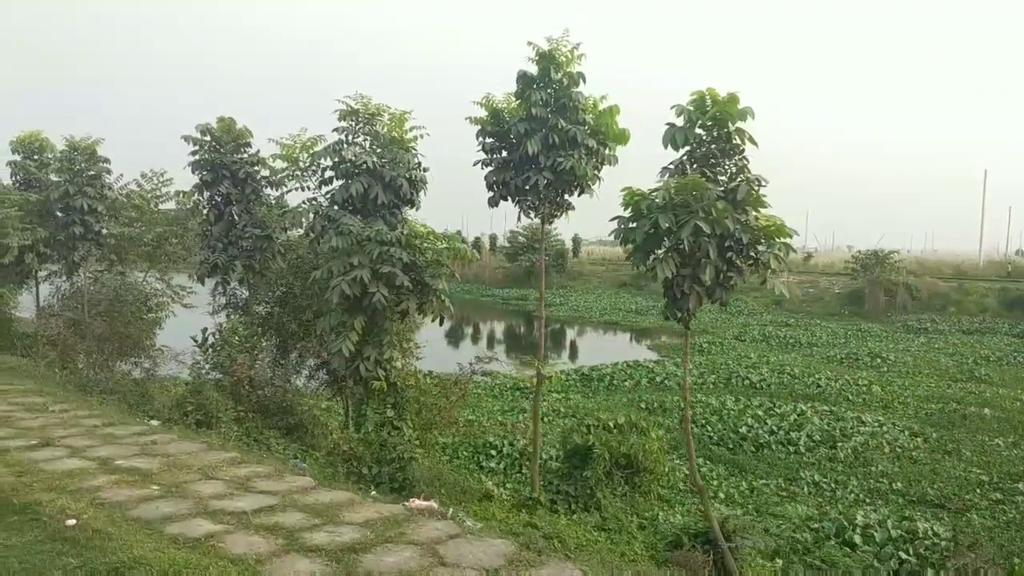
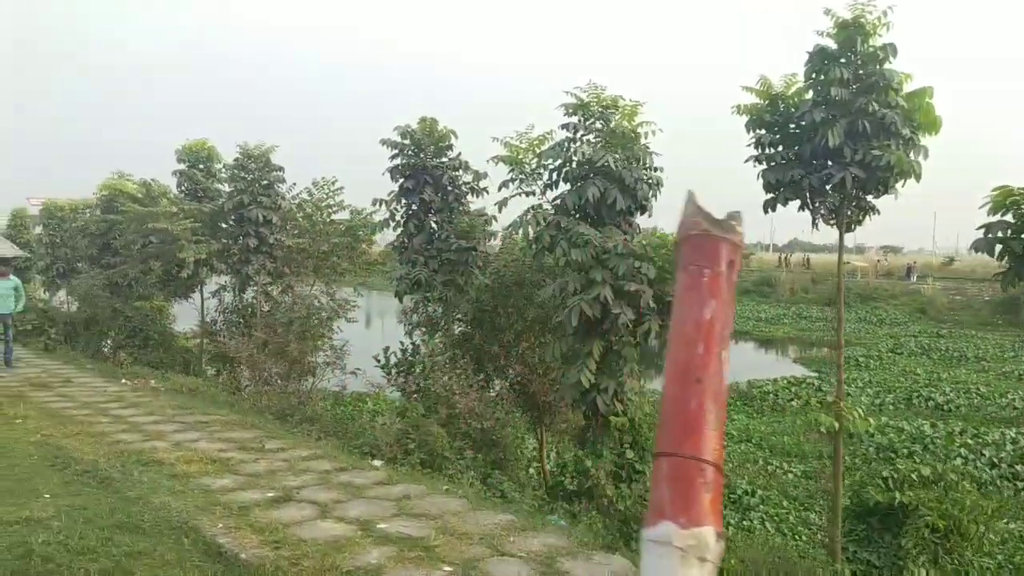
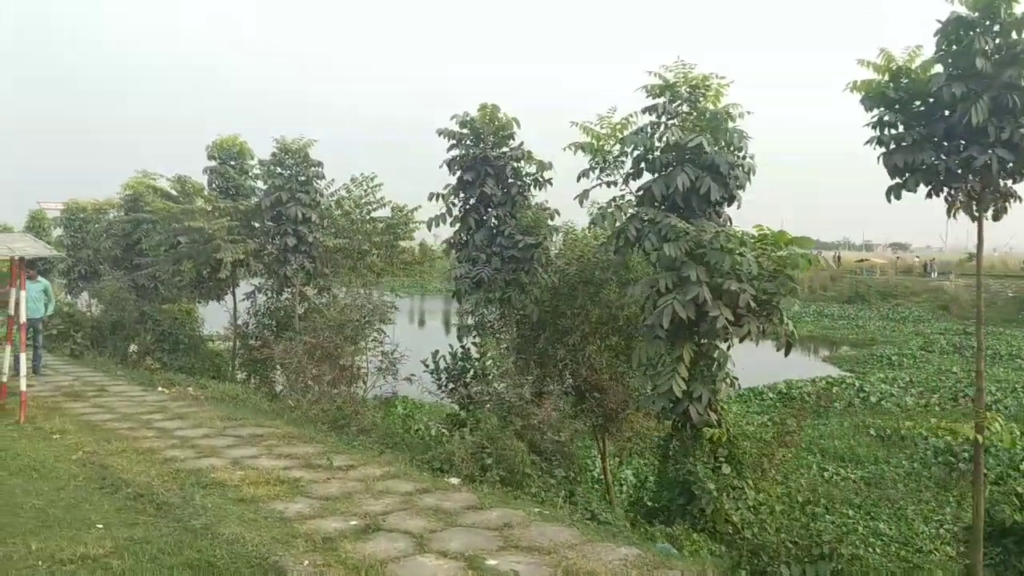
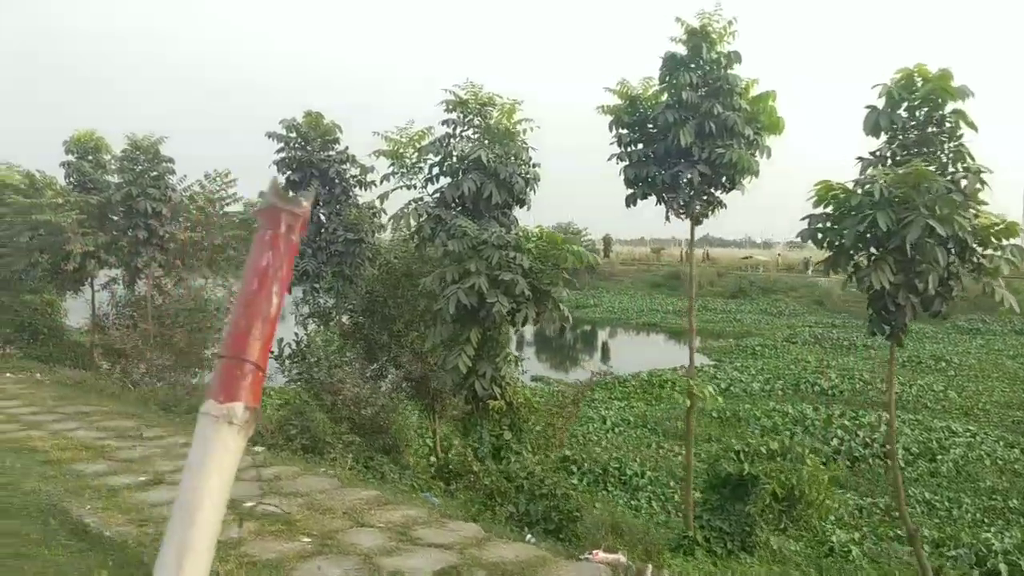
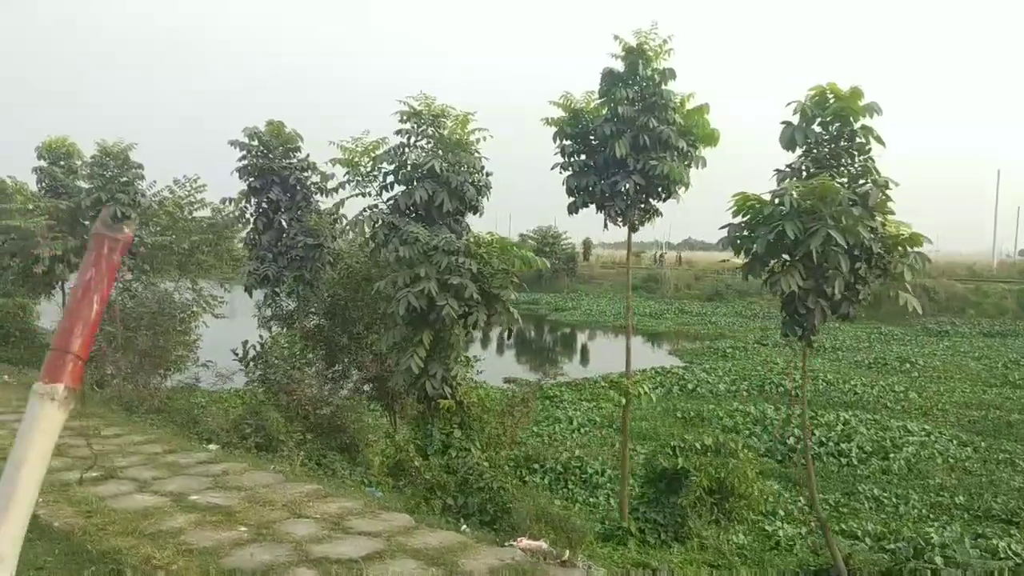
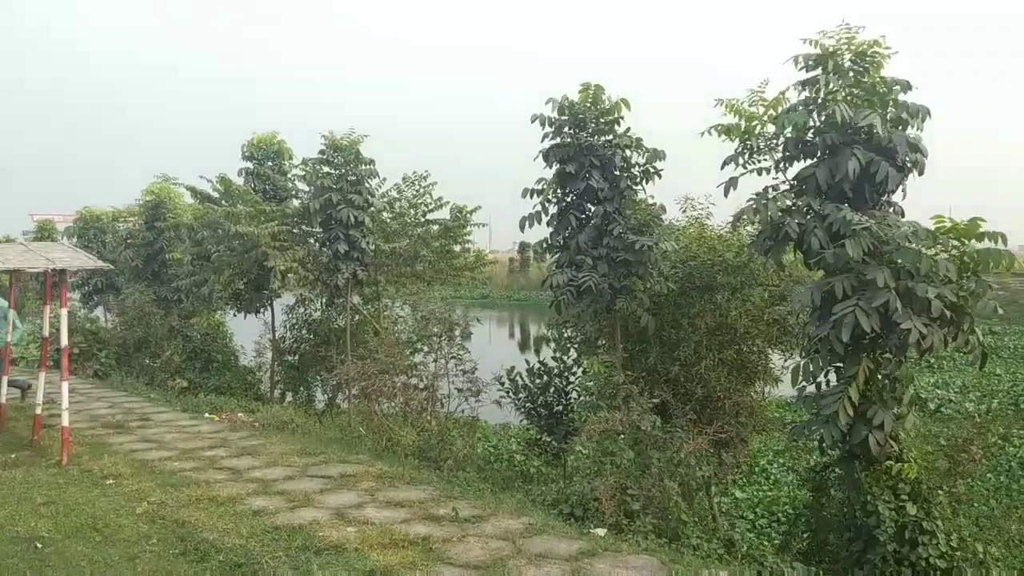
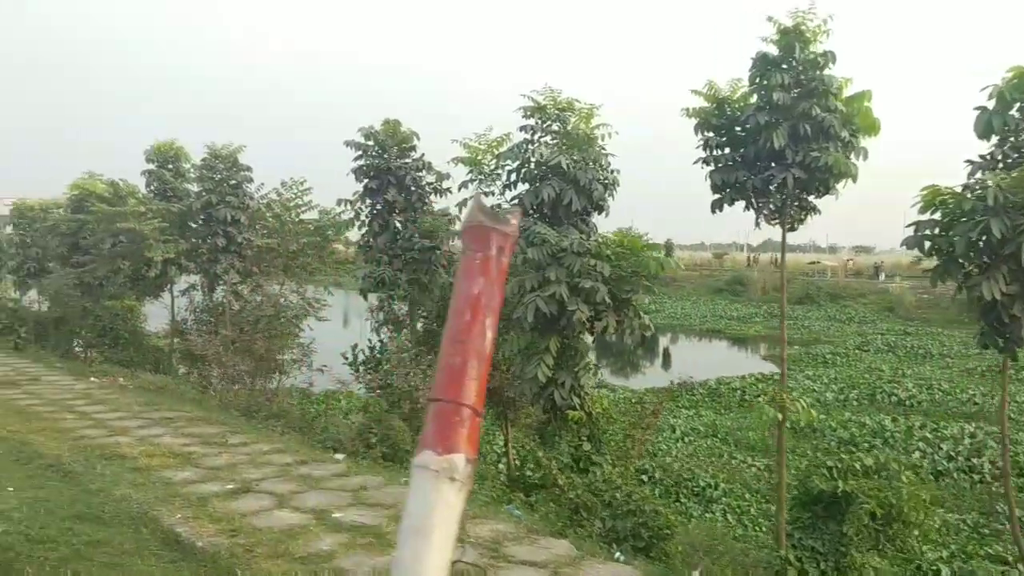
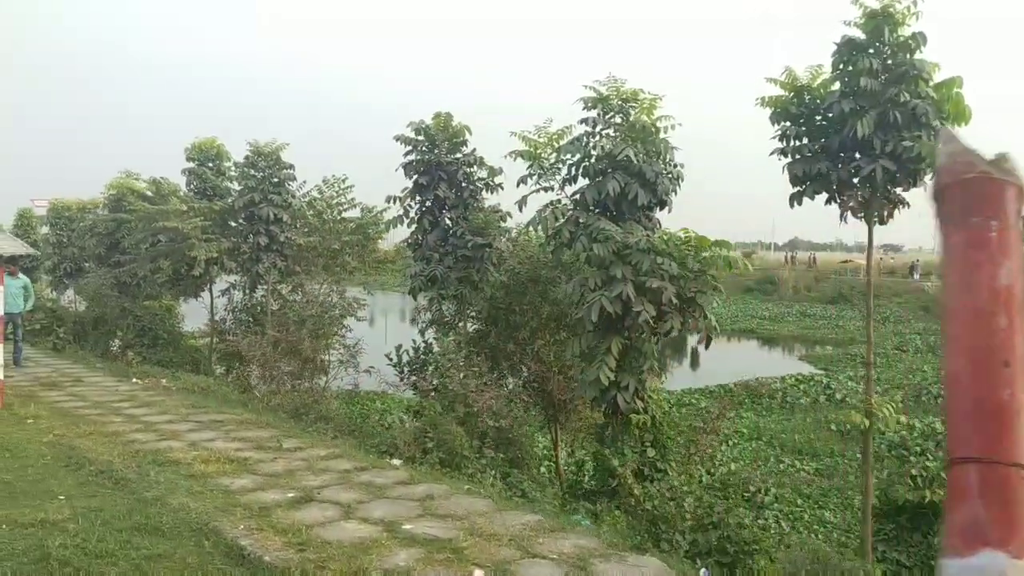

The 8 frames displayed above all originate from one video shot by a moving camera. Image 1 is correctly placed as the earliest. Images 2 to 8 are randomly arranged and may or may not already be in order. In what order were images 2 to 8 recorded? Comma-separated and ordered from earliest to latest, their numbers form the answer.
5, 4, 7, 2, 8, 3, 6
